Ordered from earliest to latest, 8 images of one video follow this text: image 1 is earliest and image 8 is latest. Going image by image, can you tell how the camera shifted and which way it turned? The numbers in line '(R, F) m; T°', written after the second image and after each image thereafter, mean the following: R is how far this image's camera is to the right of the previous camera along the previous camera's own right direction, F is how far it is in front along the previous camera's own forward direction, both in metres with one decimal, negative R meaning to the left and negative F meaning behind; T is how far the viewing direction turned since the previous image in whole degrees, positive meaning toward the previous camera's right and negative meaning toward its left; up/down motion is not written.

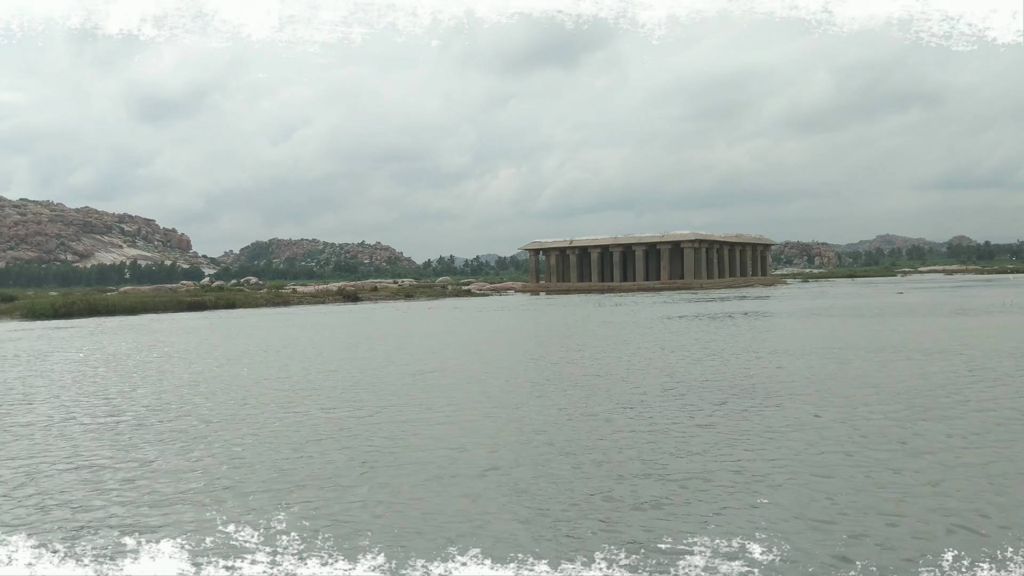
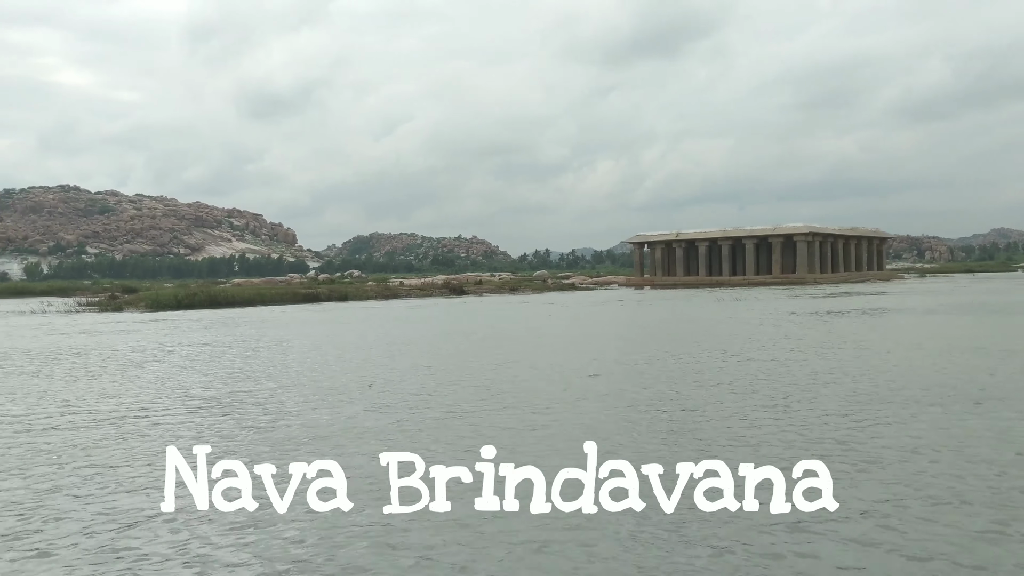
(-0.1, +0.1) m; -6°
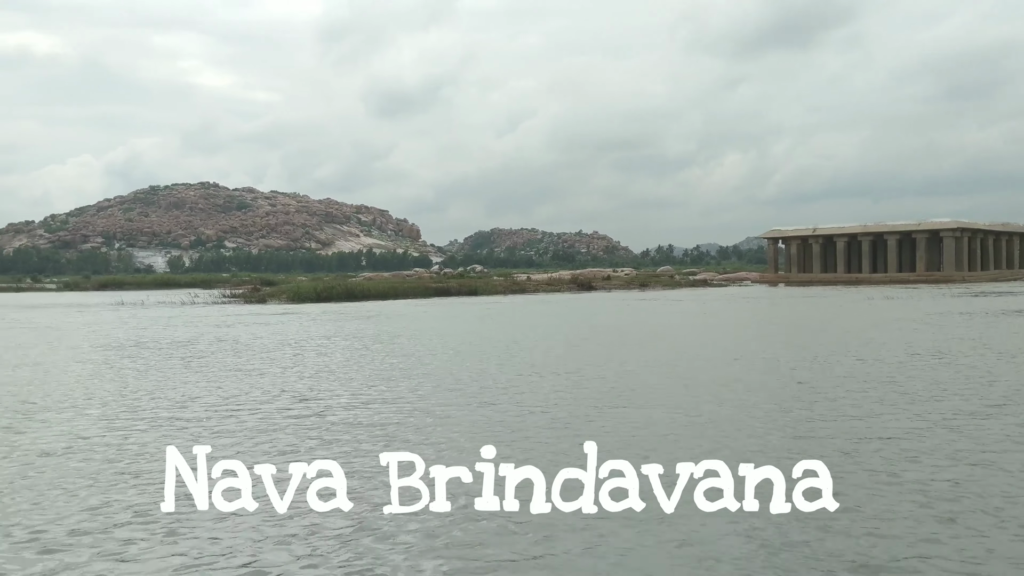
(+0.5, -0.1) m; -7°
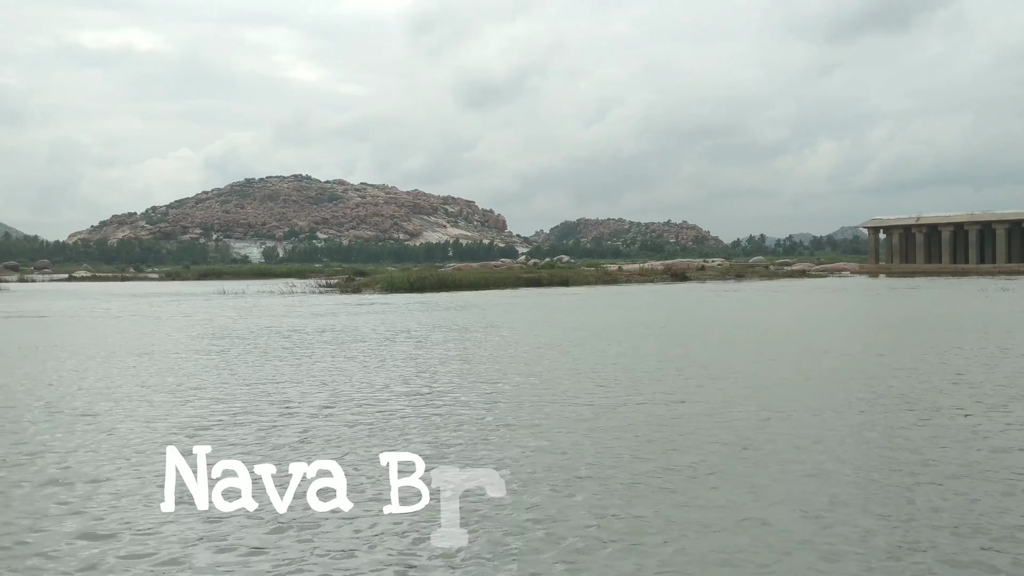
(0.0, +0.4) m; -5°
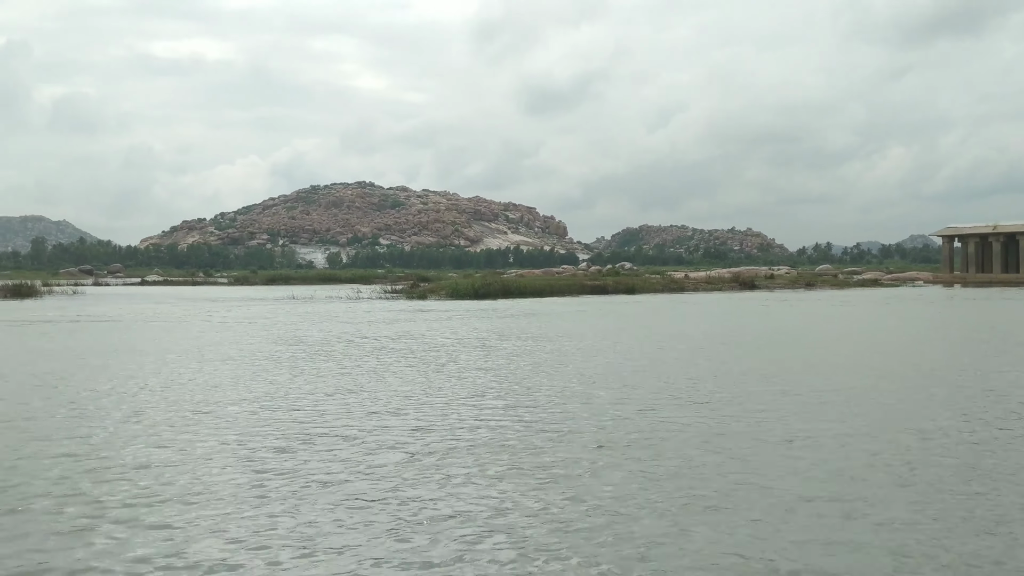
(-0.2, +0.4) m; -4°
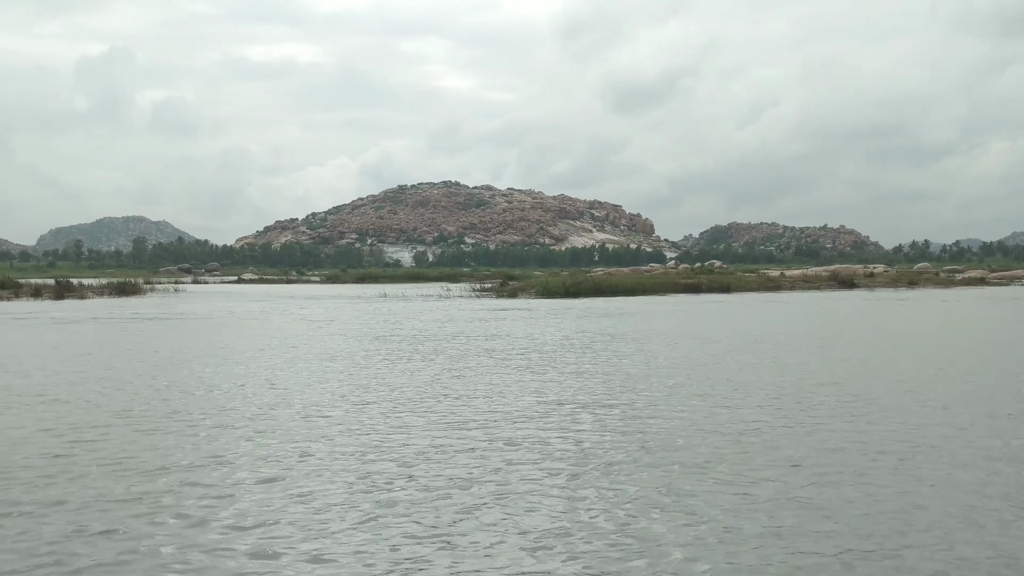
(-0.2, +0.5) m; -5°
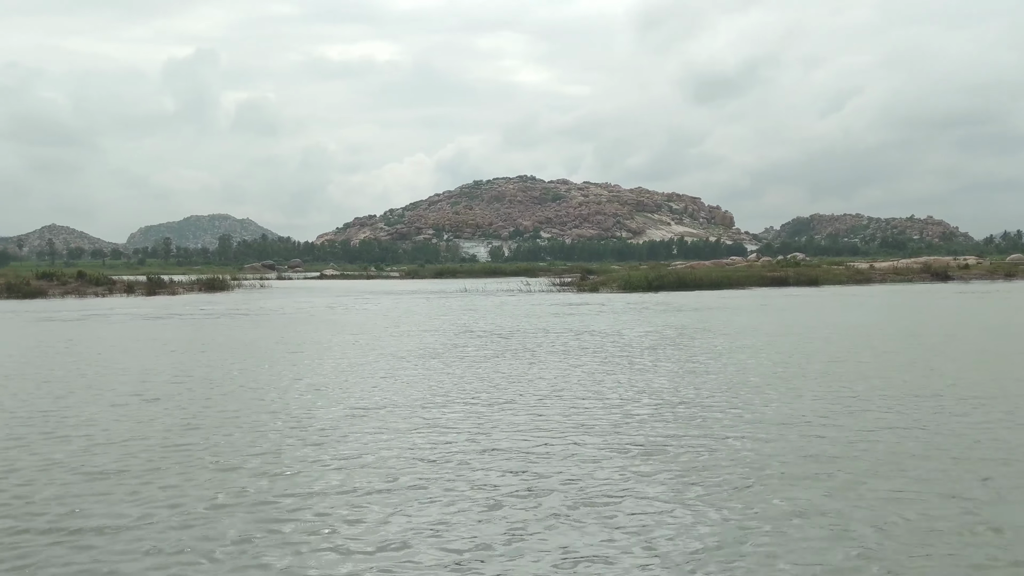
(-0.2, +0.3) m; -5°
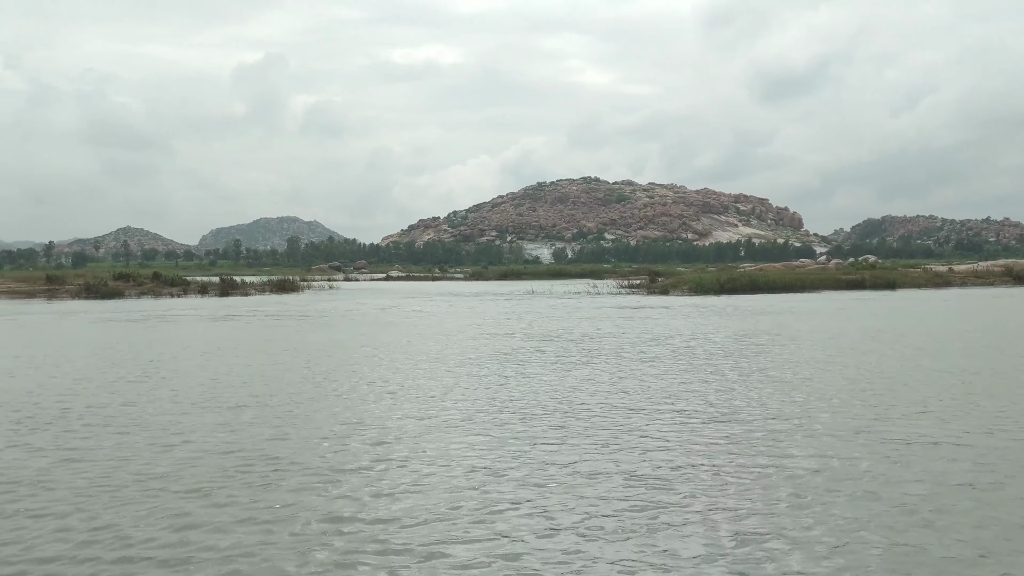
(-0.2, +0.3) m; -4°
